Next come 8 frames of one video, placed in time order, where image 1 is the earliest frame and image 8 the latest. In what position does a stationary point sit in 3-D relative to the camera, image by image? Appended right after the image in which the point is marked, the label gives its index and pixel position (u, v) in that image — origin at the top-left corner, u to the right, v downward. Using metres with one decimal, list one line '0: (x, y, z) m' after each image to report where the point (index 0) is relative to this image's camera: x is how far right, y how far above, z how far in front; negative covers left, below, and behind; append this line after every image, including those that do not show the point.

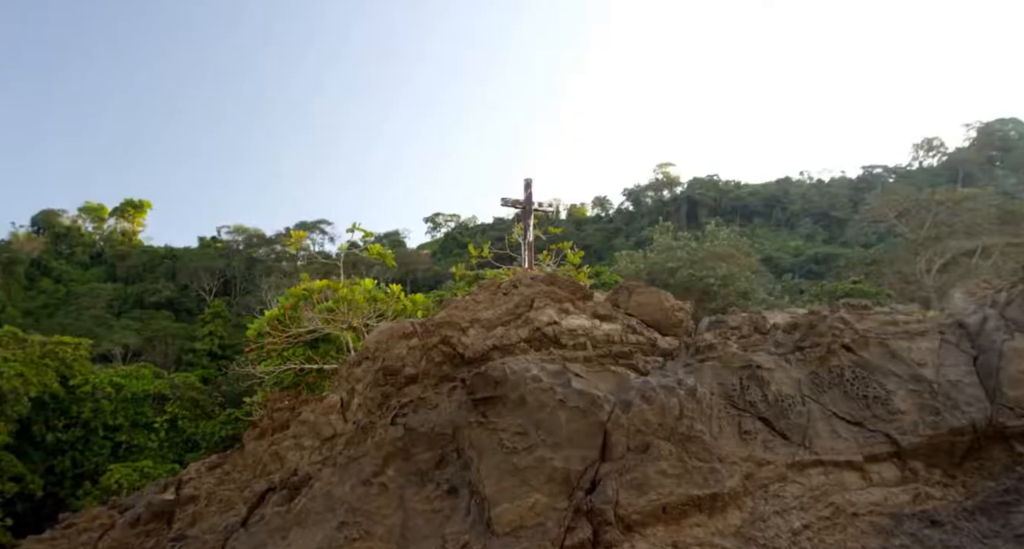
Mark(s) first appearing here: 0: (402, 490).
0: (-0.7, -1.3, +4.6) m
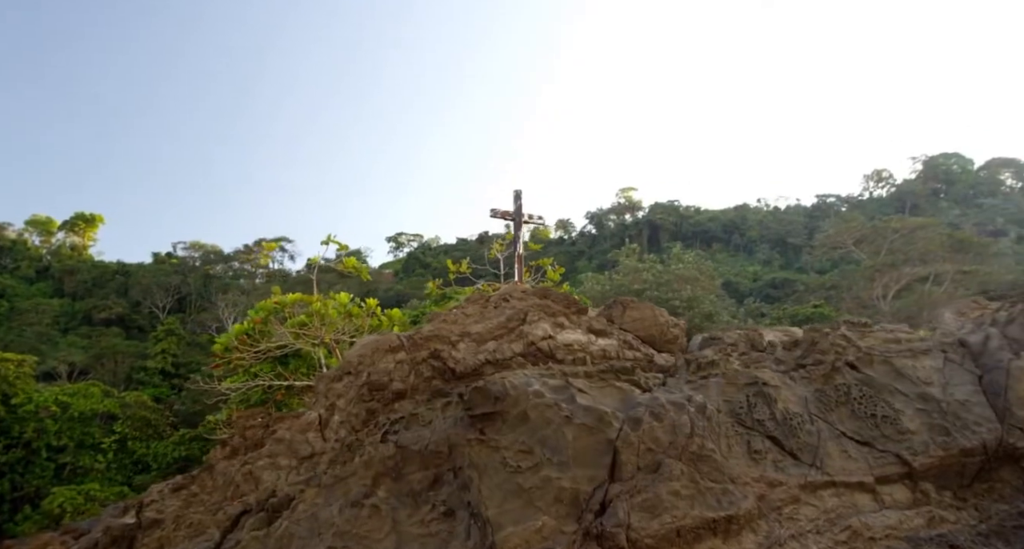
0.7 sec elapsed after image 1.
0: (-0.7, -1.4, +4.3) m
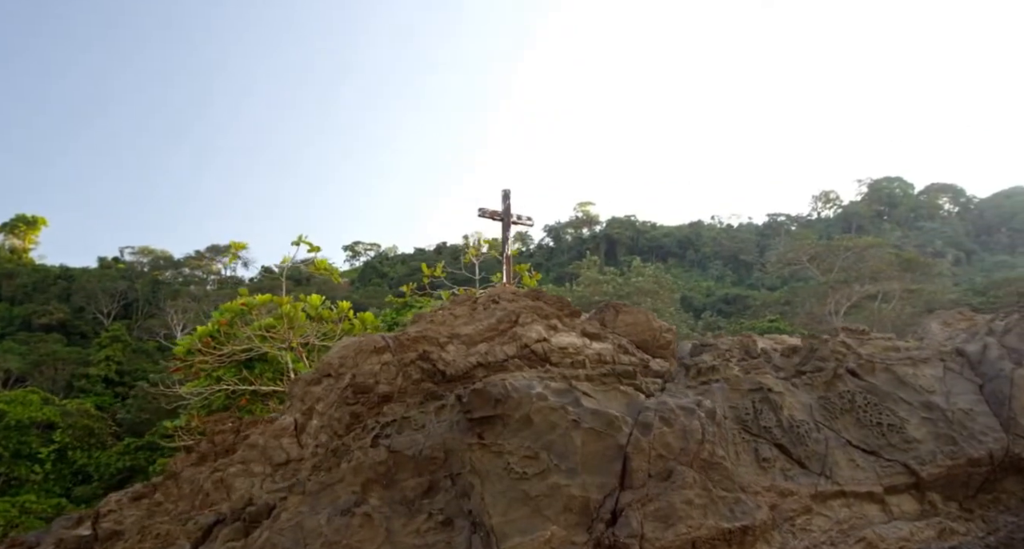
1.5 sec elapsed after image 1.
0: (-0.7, -1.3, +4.0) m
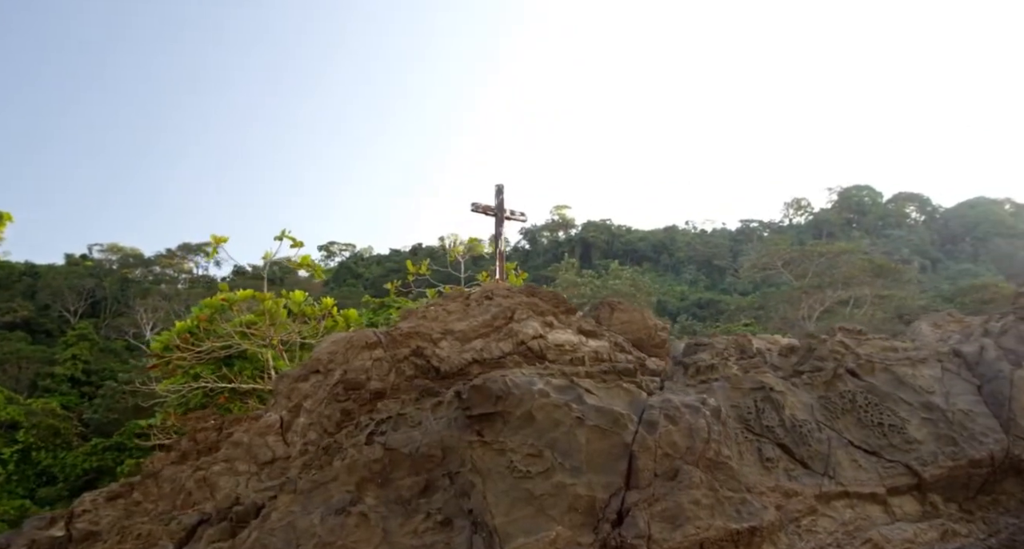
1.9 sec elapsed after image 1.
0: (-0.7, -1.3, +3.9) m
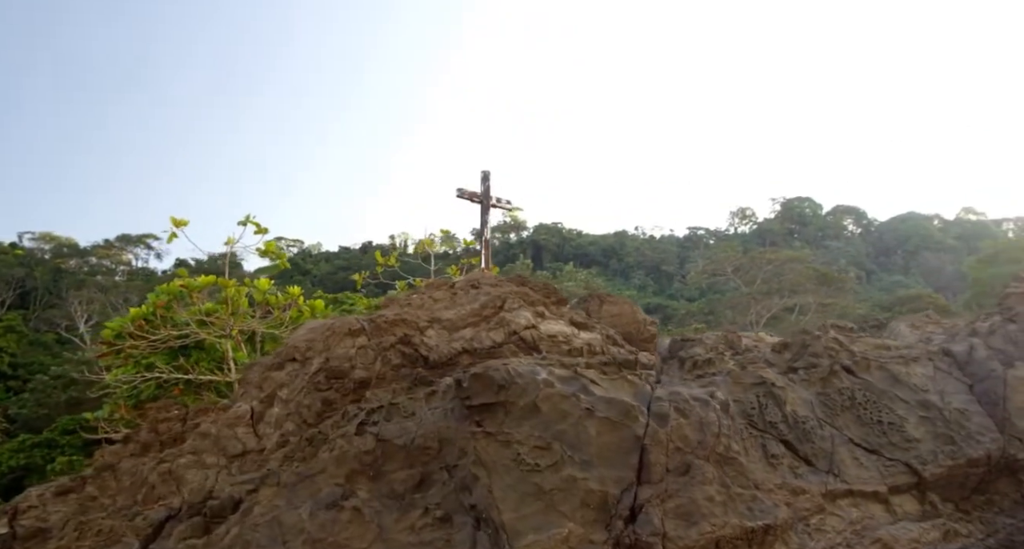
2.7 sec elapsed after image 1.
0: (-0.6, -1.2, +3.6) m
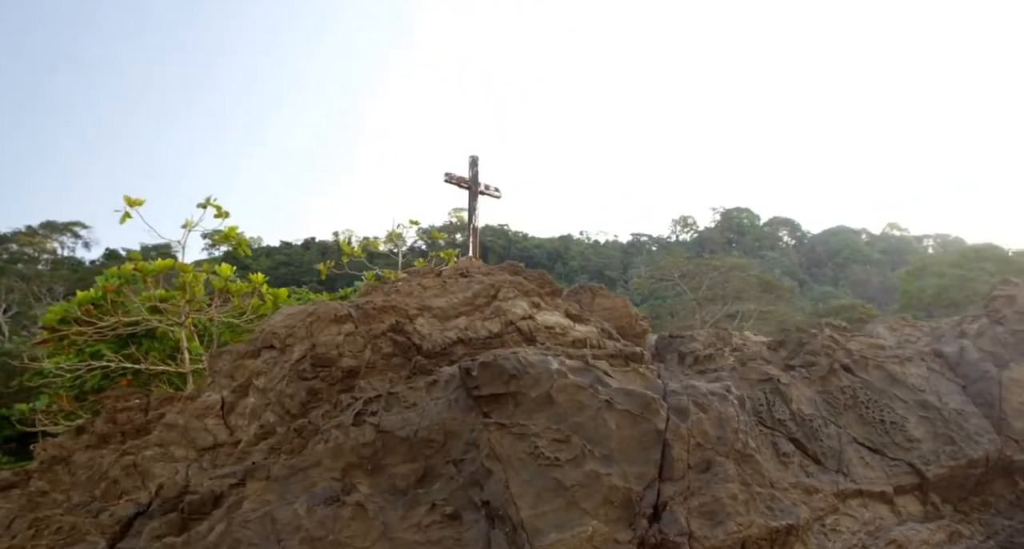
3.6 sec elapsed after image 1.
0: (-0.6, -1.1, +3.4) m
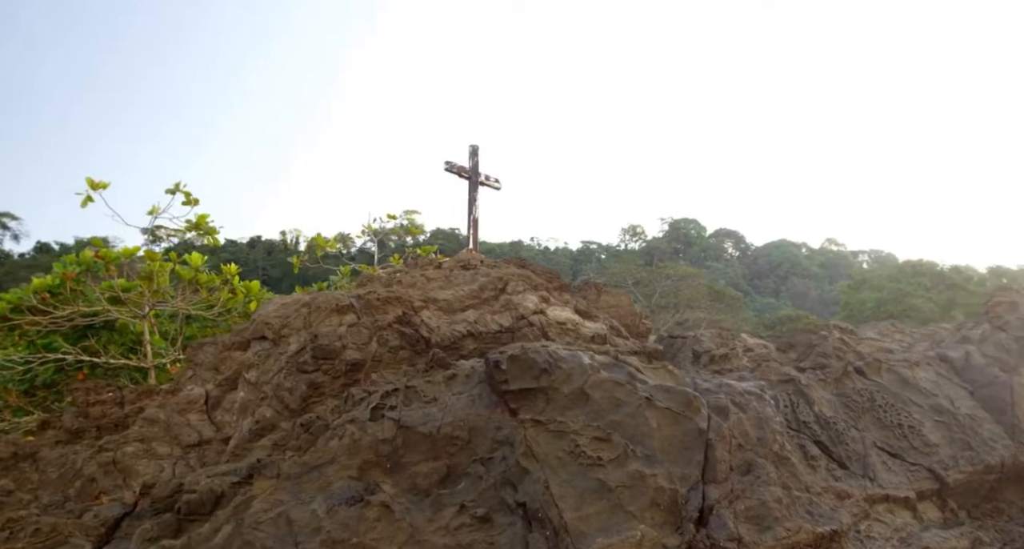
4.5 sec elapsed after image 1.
0: (-0.4, -1.0, +3.1) m
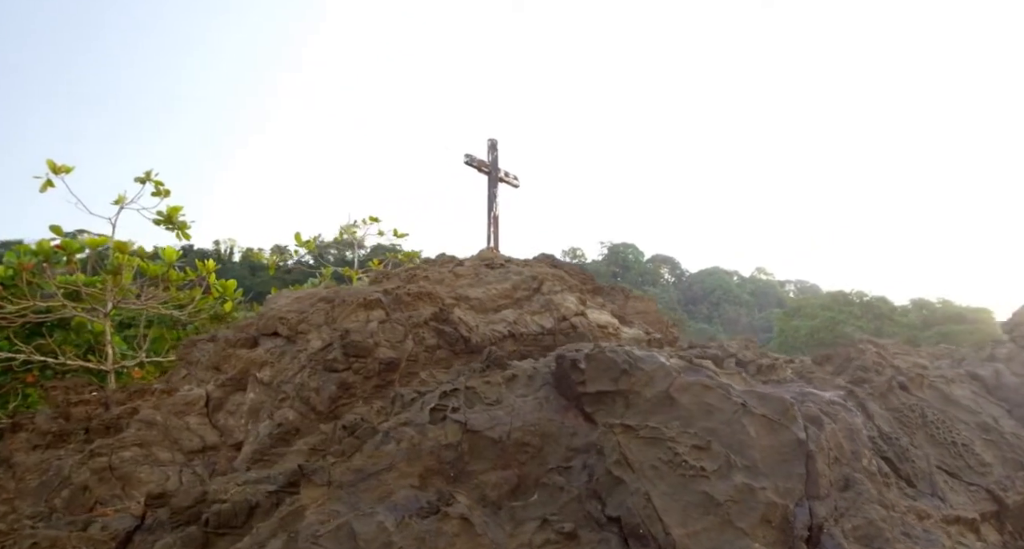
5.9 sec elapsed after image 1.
0: (-0.1, -0.9, +2.7) m
